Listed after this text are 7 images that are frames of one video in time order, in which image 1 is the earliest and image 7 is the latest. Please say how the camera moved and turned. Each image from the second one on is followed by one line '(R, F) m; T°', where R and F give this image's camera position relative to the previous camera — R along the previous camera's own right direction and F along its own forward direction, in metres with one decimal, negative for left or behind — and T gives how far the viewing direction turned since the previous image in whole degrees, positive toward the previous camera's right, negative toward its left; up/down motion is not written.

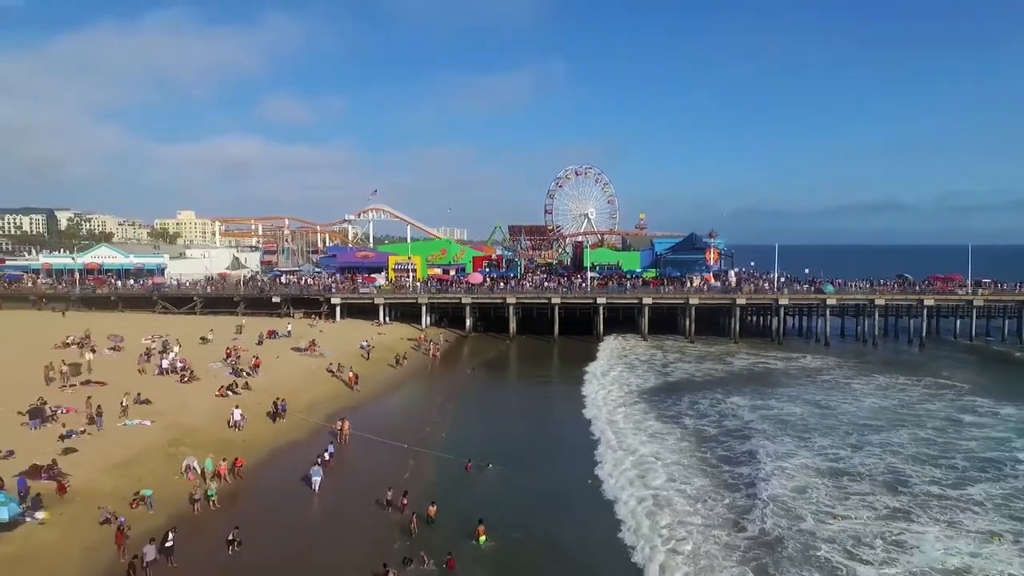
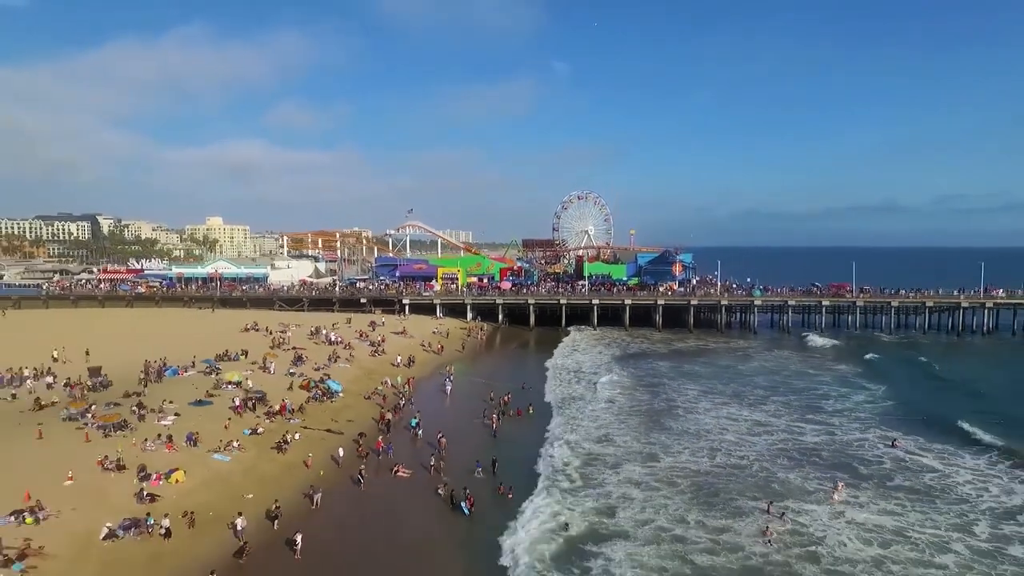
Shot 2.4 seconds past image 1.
(-1.1, -12.5) m; 0°
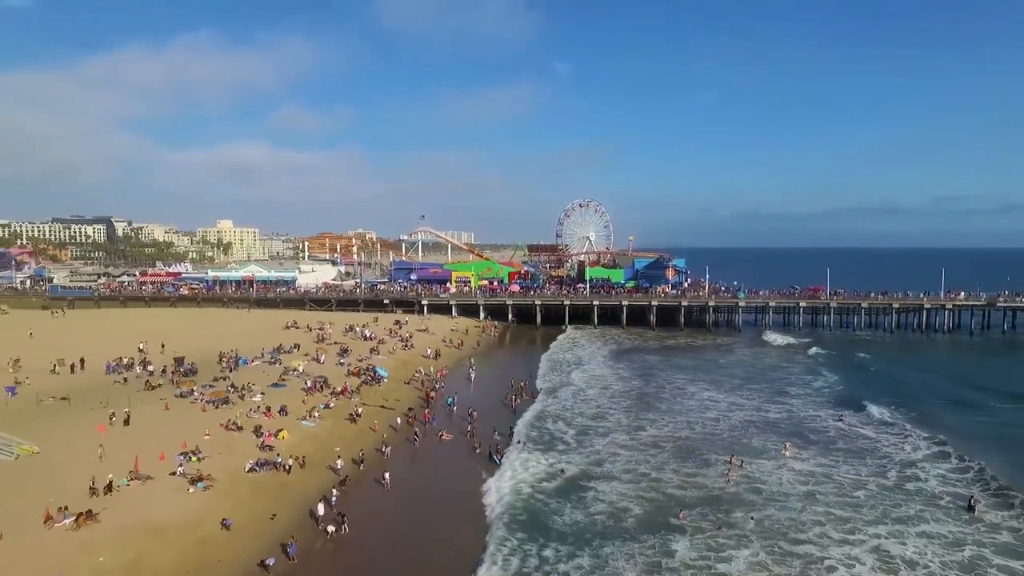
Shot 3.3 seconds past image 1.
(-0.6, -4.7) m; 0°
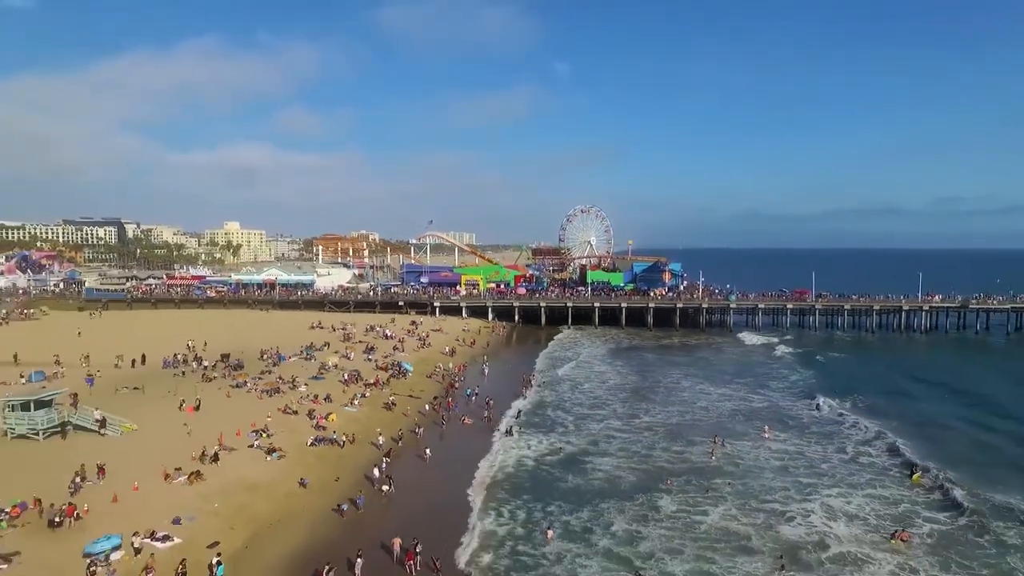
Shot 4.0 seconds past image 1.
(-0.4, -3.4) m; 0°
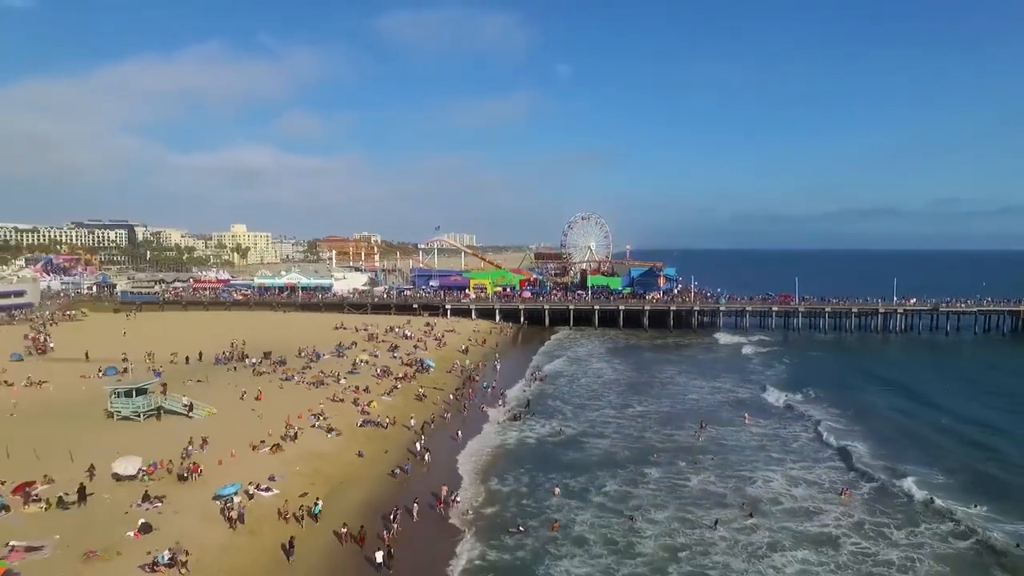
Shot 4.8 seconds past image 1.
(-0.5, -4.0) m; 0°
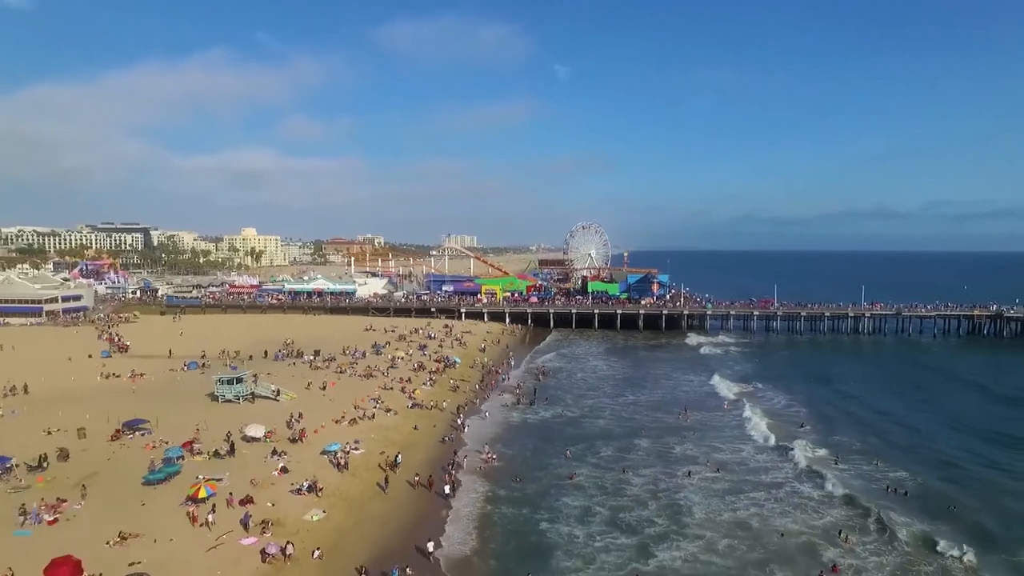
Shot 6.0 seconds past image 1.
(-0.9, -6.3) m; 0°
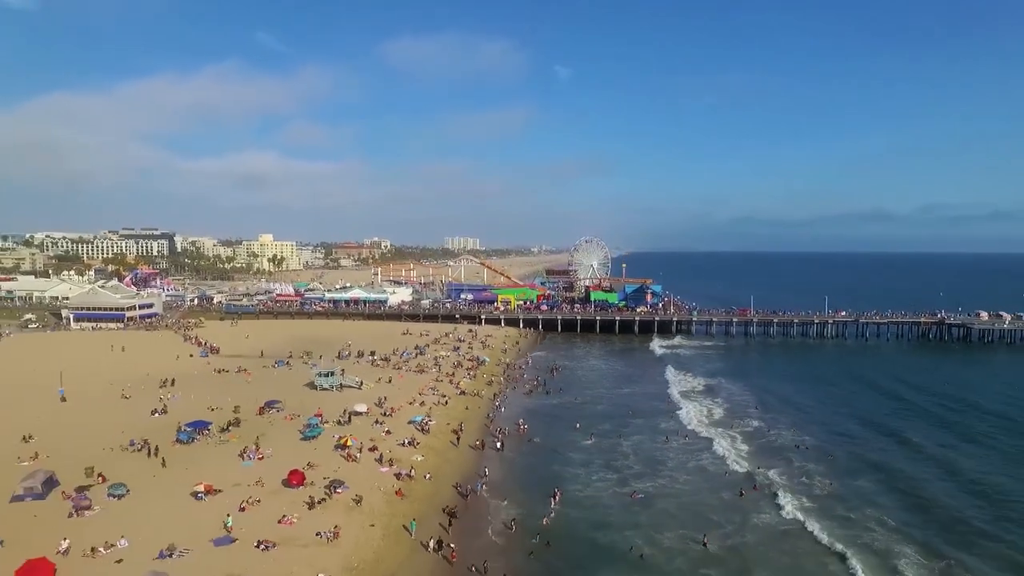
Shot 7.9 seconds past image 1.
(-1.3, -9.9) m; 0°
